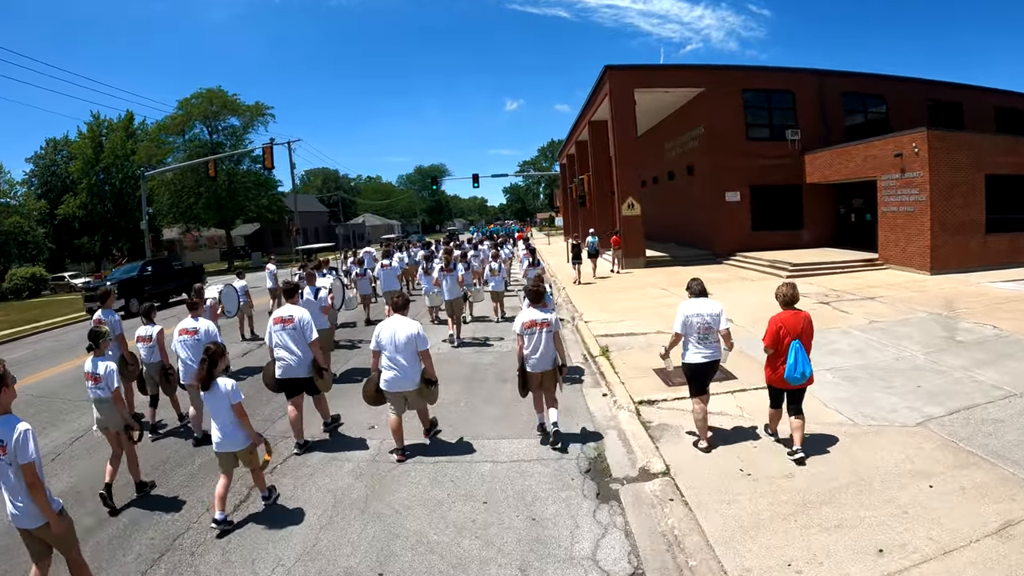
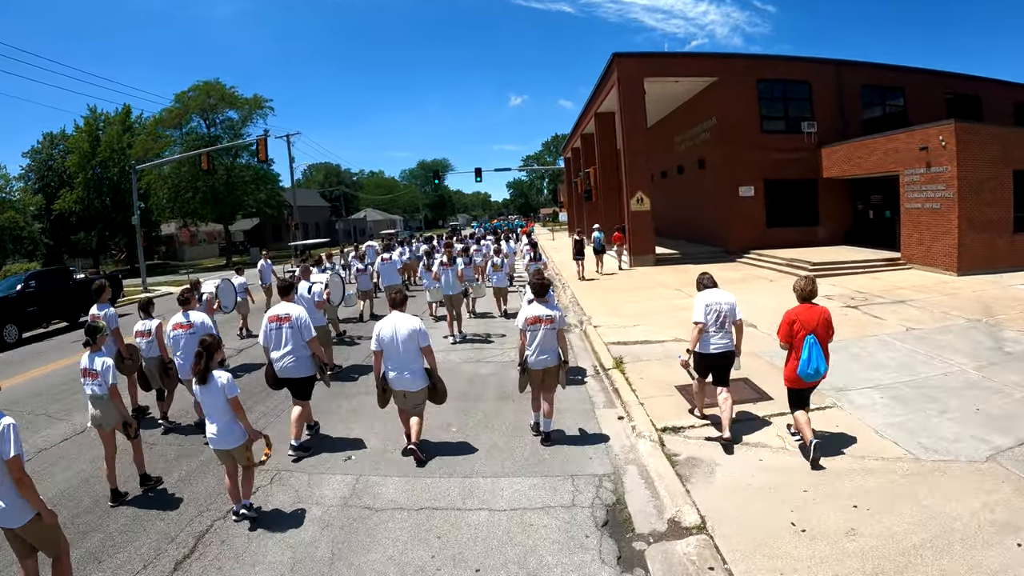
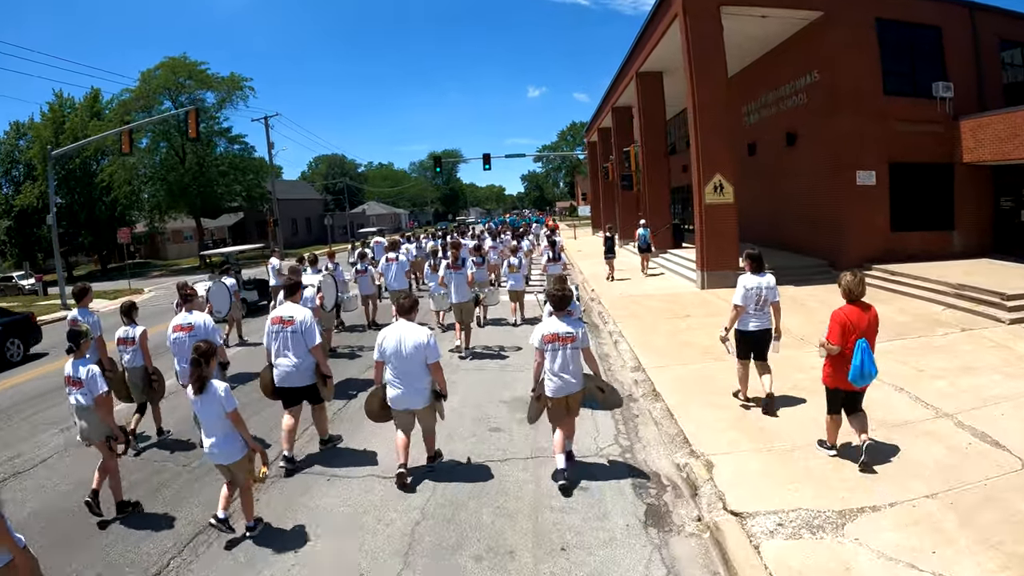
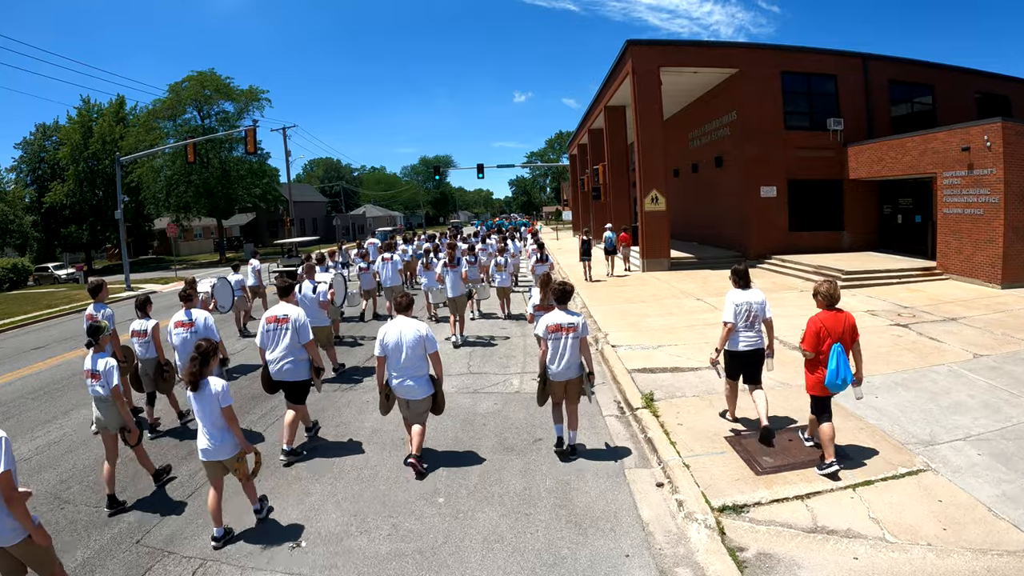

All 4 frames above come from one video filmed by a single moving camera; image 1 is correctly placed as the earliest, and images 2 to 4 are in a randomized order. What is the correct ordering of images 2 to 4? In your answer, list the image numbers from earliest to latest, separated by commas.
2, 4, 3
